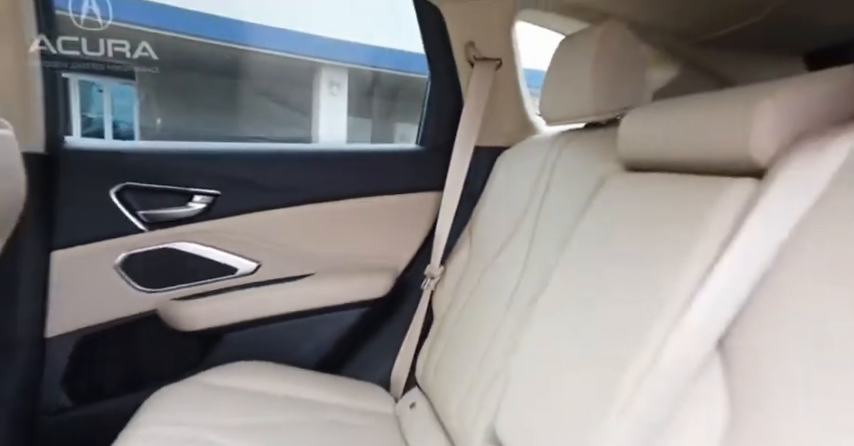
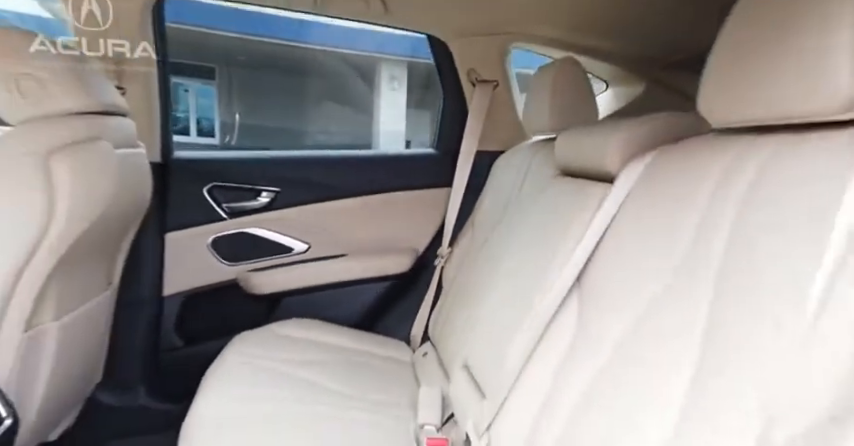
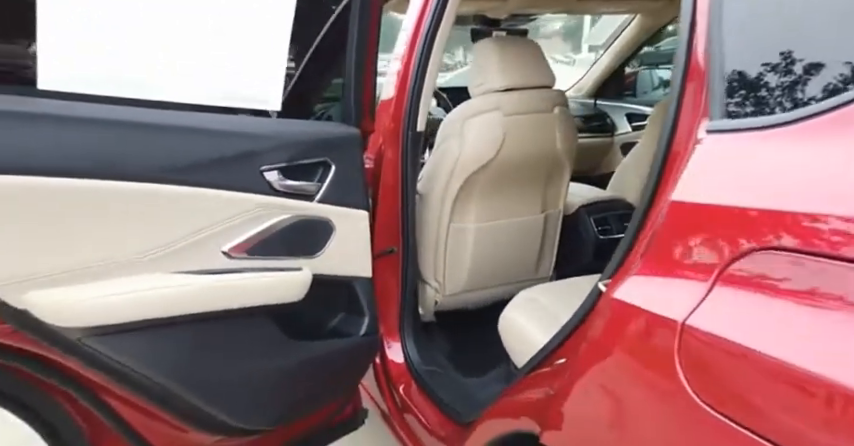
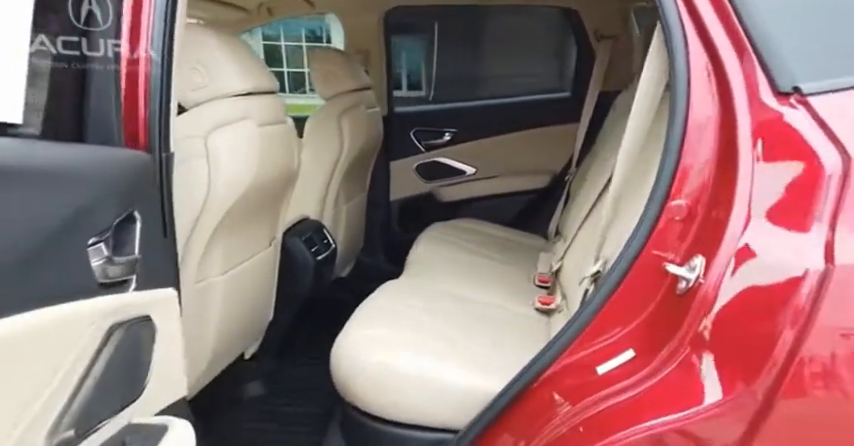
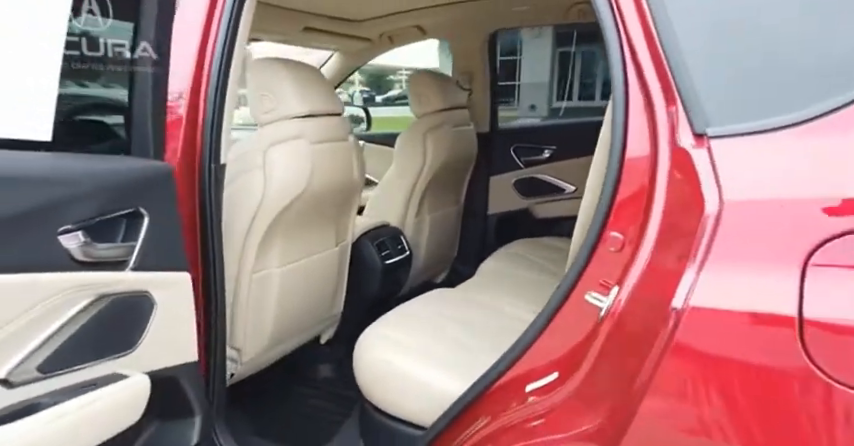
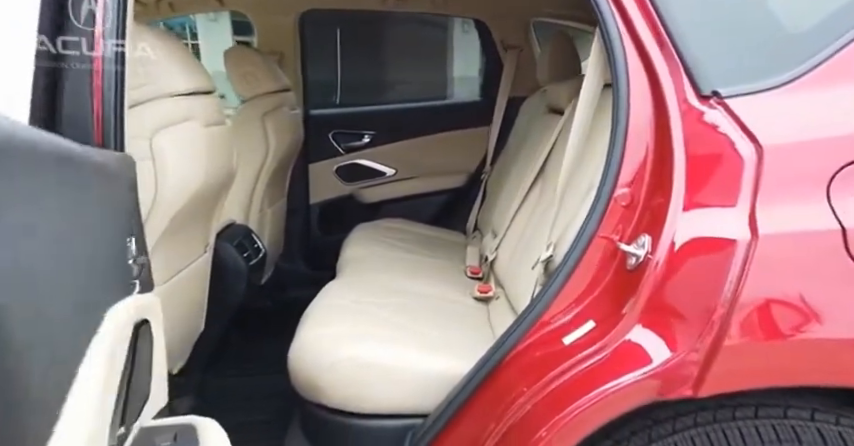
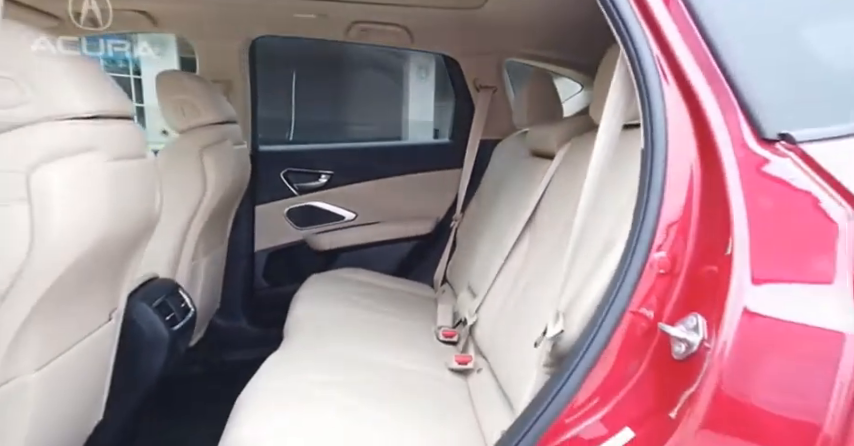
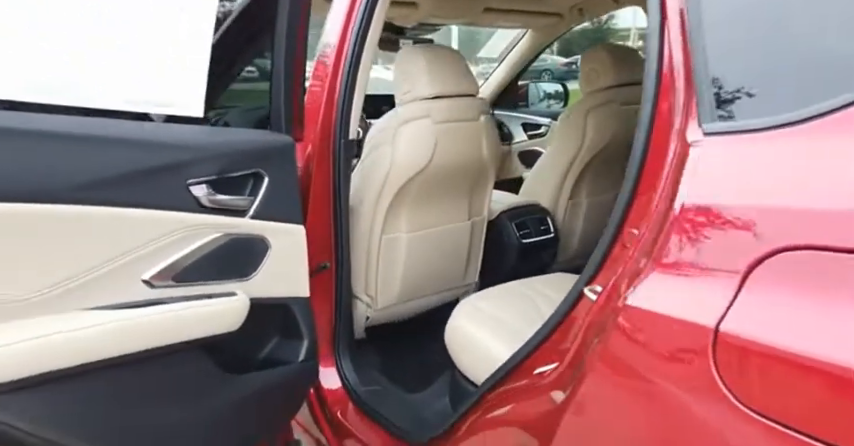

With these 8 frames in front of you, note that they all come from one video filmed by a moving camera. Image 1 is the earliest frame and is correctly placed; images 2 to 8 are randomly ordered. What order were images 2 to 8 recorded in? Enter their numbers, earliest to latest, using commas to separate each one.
2, 7, 6, 4, 5, 8, 3
